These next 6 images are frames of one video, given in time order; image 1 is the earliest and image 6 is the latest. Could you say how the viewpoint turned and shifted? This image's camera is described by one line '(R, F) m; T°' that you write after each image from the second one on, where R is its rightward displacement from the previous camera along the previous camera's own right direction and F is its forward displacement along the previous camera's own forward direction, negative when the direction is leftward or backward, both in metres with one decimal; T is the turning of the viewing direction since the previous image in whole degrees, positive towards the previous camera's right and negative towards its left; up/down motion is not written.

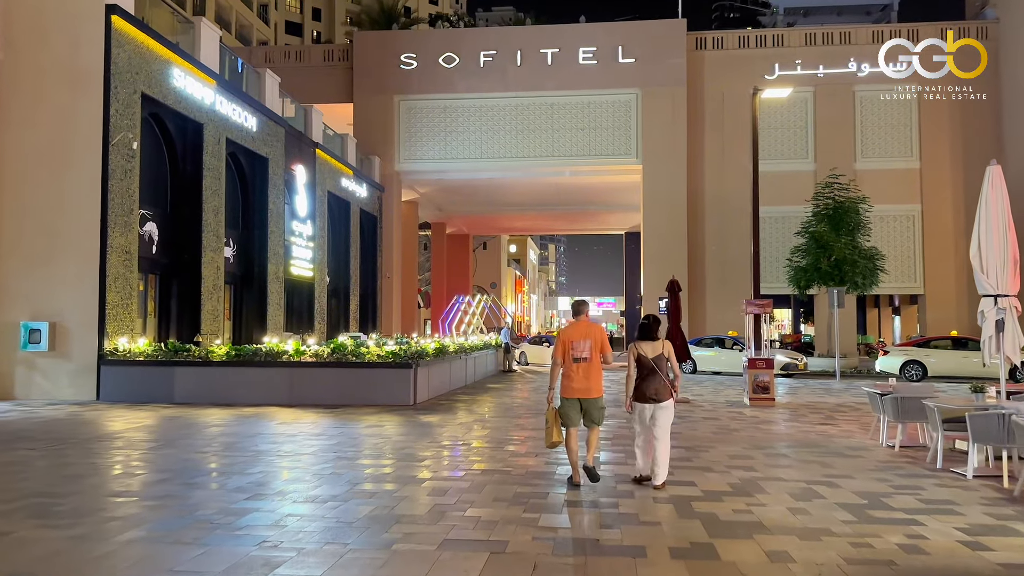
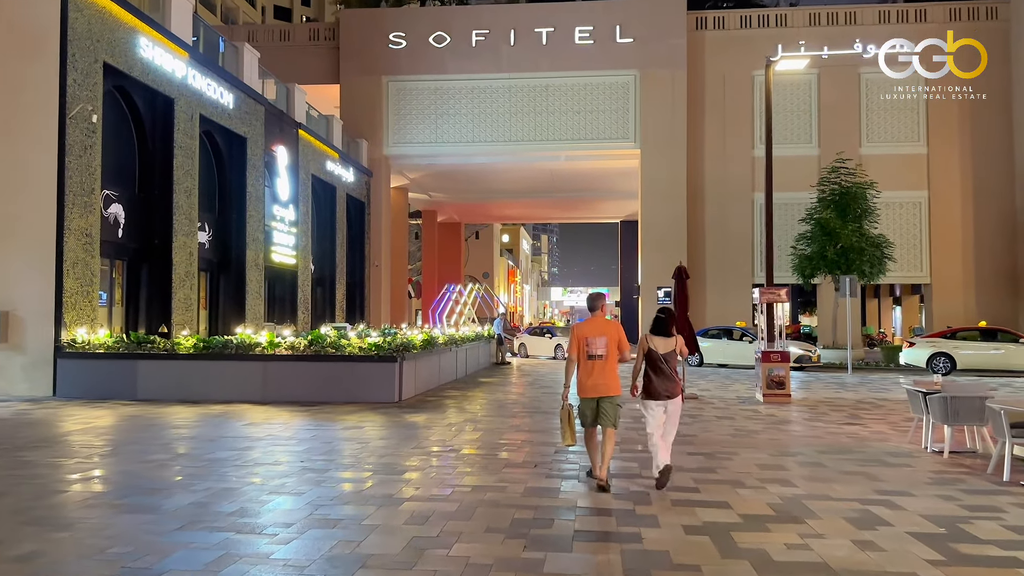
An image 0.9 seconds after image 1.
(0.0, +1.1) m; +1°
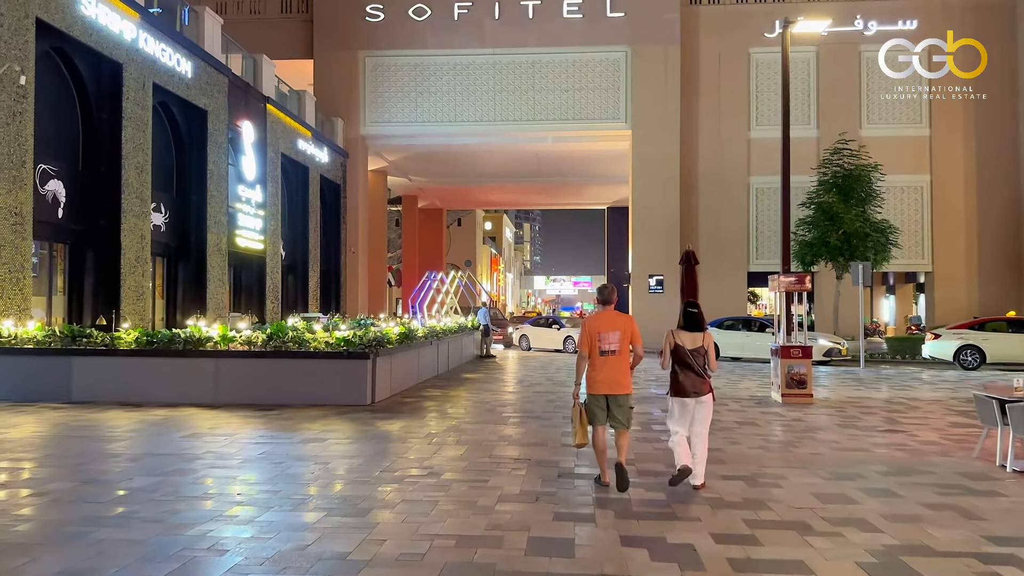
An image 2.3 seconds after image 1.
(-0.1, +1.5) m; +1°
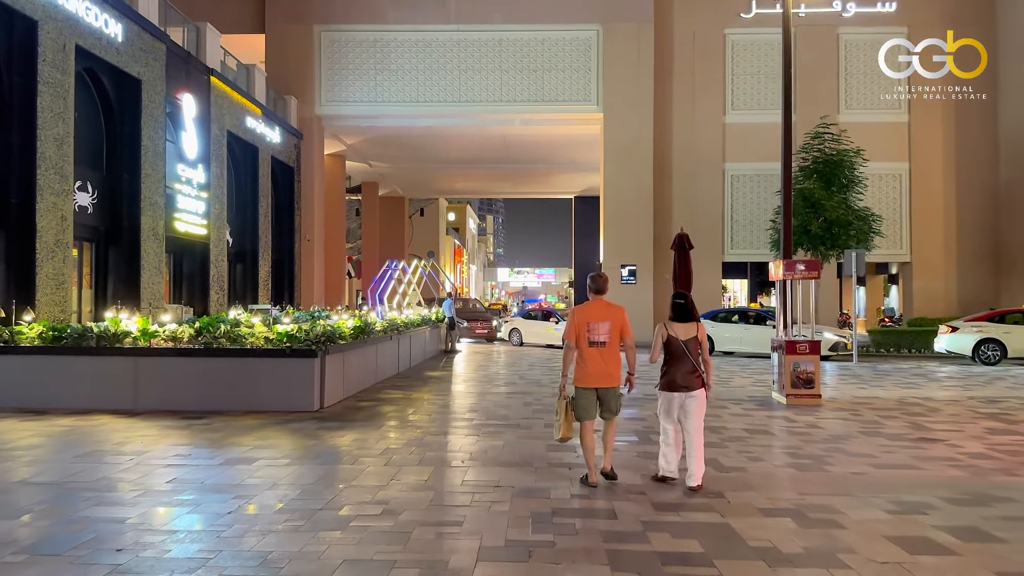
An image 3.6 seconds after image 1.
(-0.1, +1.4) m; +3°
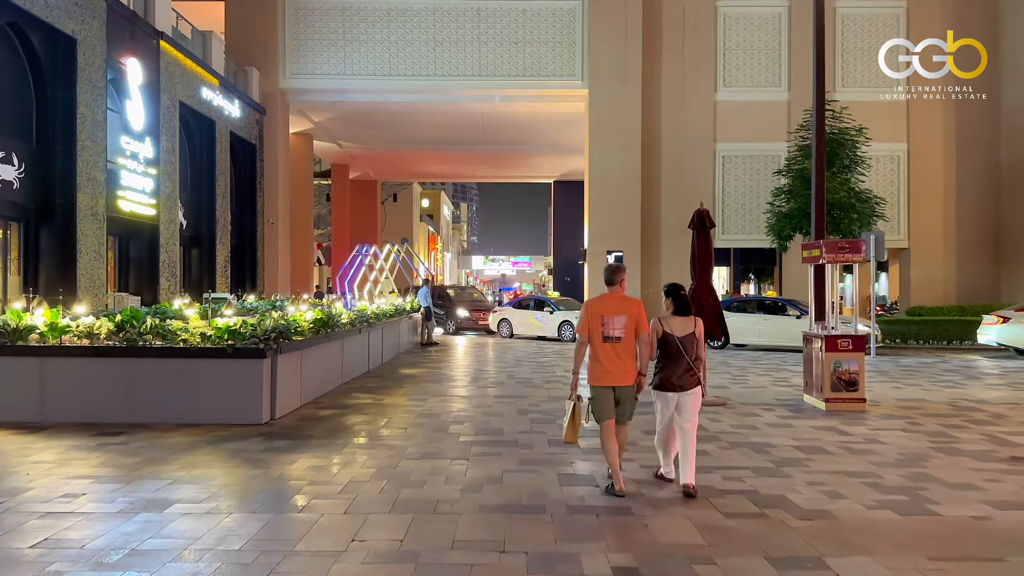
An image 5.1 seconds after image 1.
(-0.2, +1.6) m; +2°
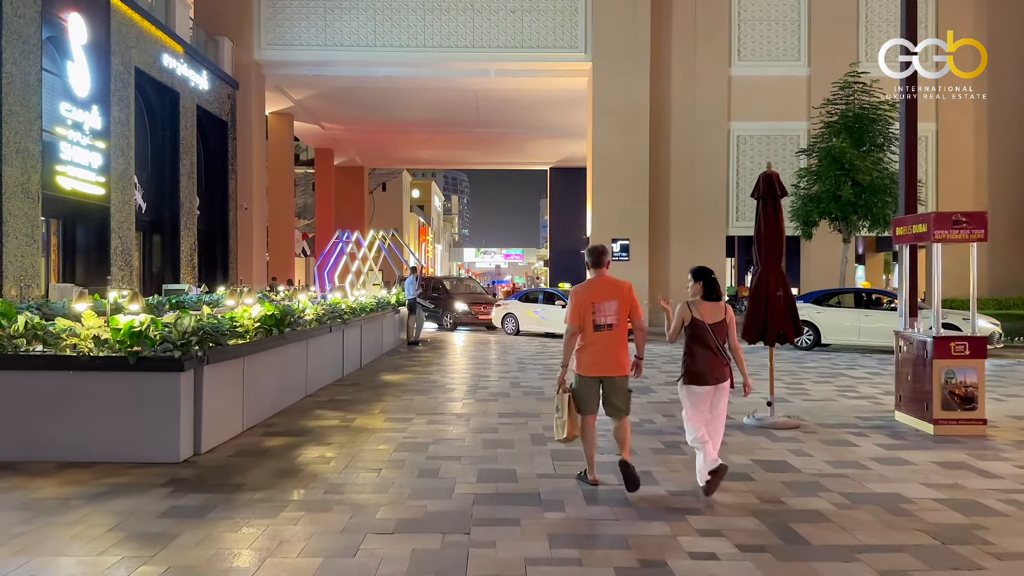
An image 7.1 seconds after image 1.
(-0.2, +2.0) m; +1°
